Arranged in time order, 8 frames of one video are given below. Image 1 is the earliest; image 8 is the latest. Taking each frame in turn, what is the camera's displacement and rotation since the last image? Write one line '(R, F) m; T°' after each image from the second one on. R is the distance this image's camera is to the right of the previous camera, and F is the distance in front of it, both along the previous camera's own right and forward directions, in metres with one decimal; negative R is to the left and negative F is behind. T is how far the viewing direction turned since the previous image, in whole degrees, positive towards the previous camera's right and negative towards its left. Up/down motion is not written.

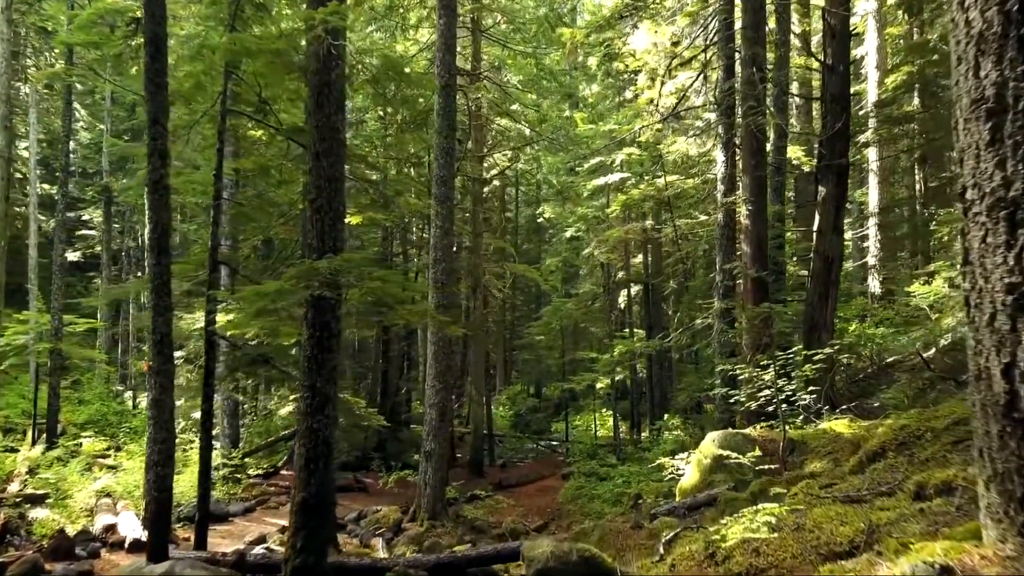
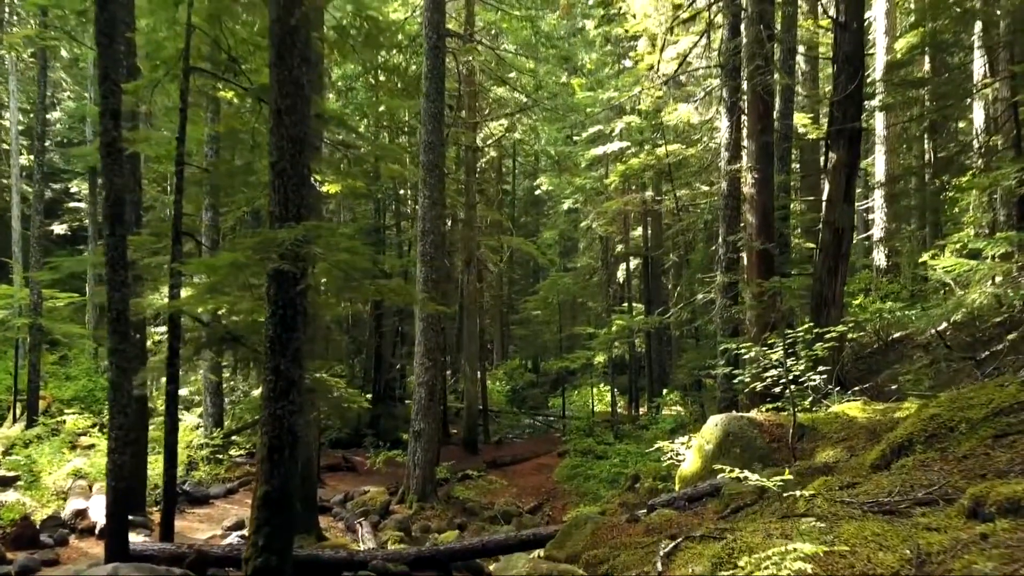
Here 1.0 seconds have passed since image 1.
(+0.1, +0.6) m; 0°
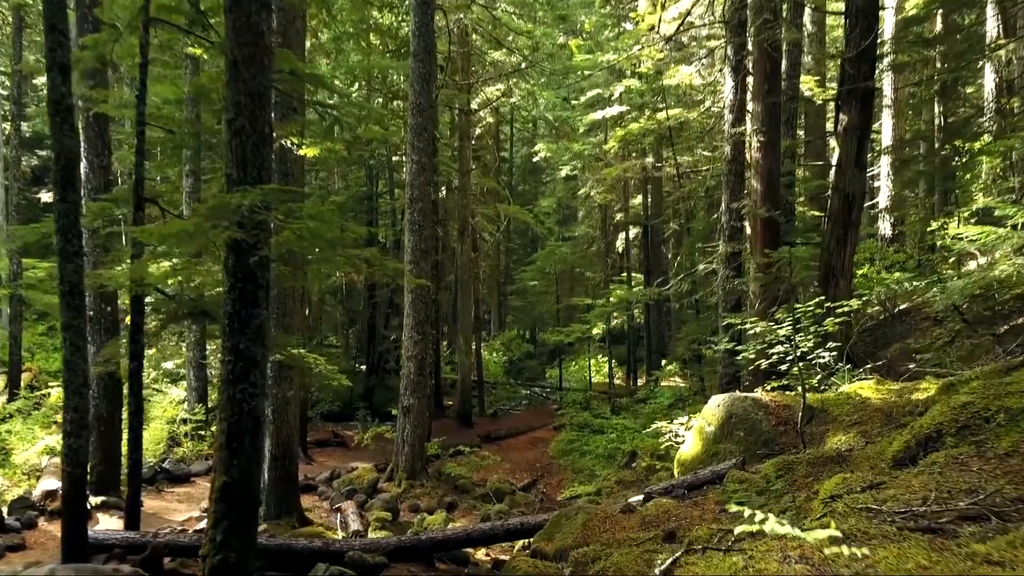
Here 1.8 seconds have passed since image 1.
(+0.1, +0.5) m; 0°
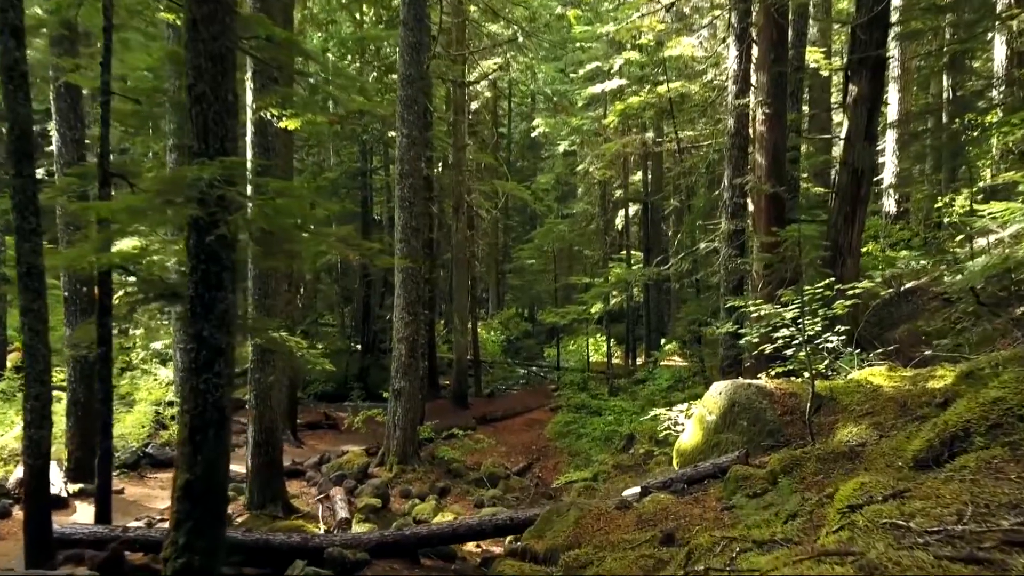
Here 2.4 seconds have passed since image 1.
(+0.1, +0.4) m; 0°
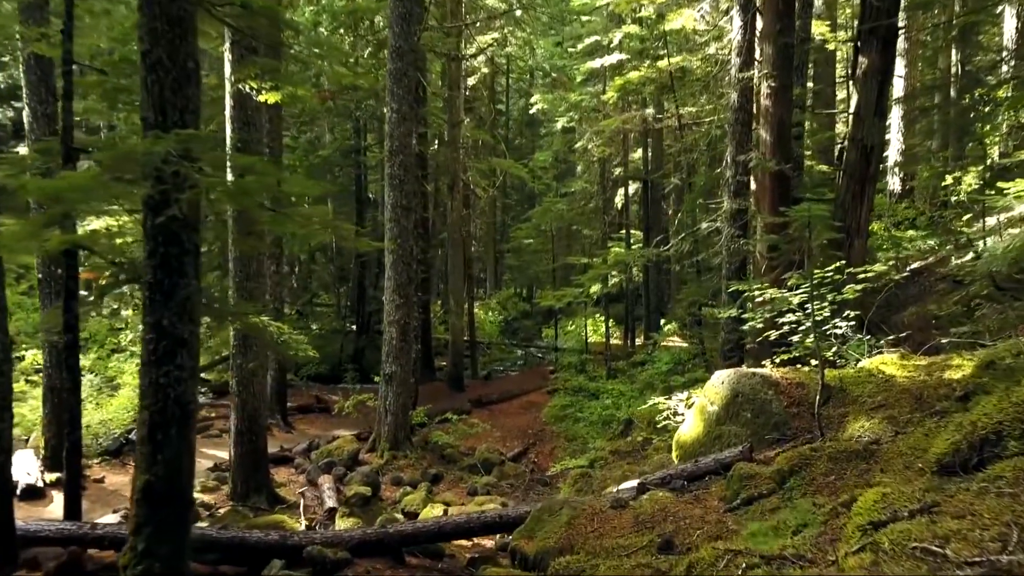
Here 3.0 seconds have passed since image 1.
(+0.1, +0.4) m; 0°
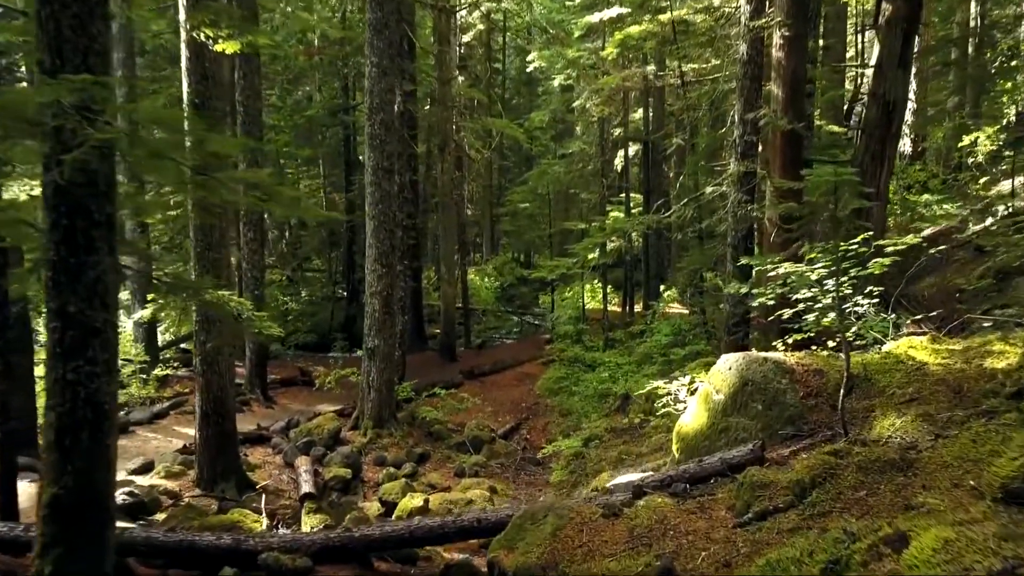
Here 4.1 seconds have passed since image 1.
(+0.1, +0.7) m; 0°
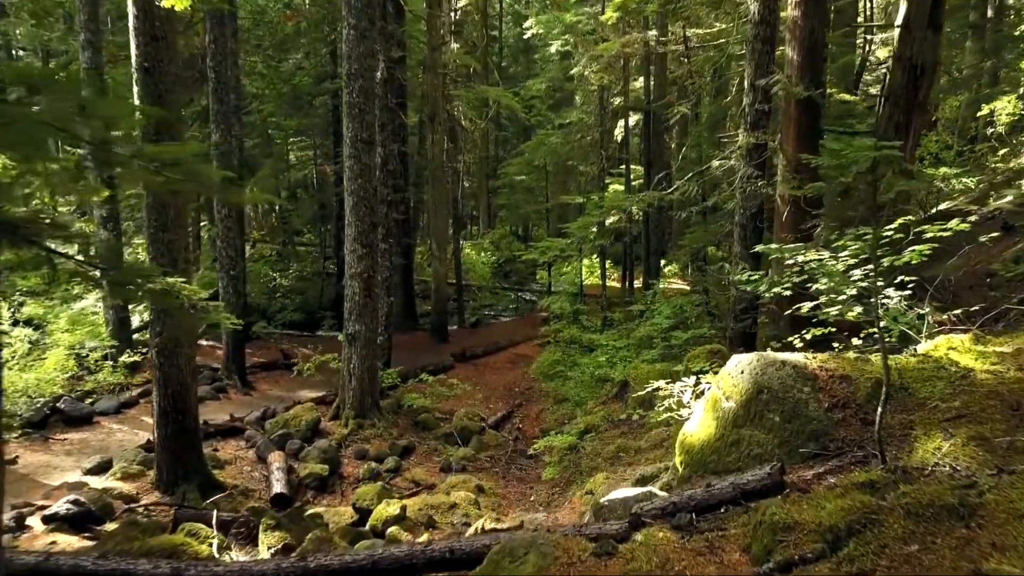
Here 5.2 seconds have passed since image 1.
(+0.1, +0.7) m; 0°
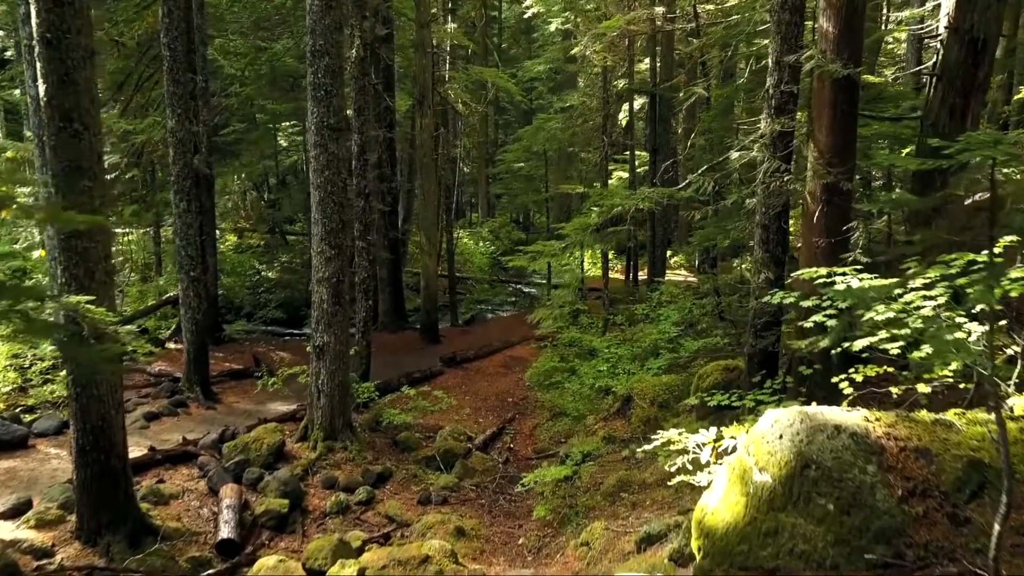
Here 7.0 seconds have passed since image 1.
(+0.2, +1.1) m; 0°
